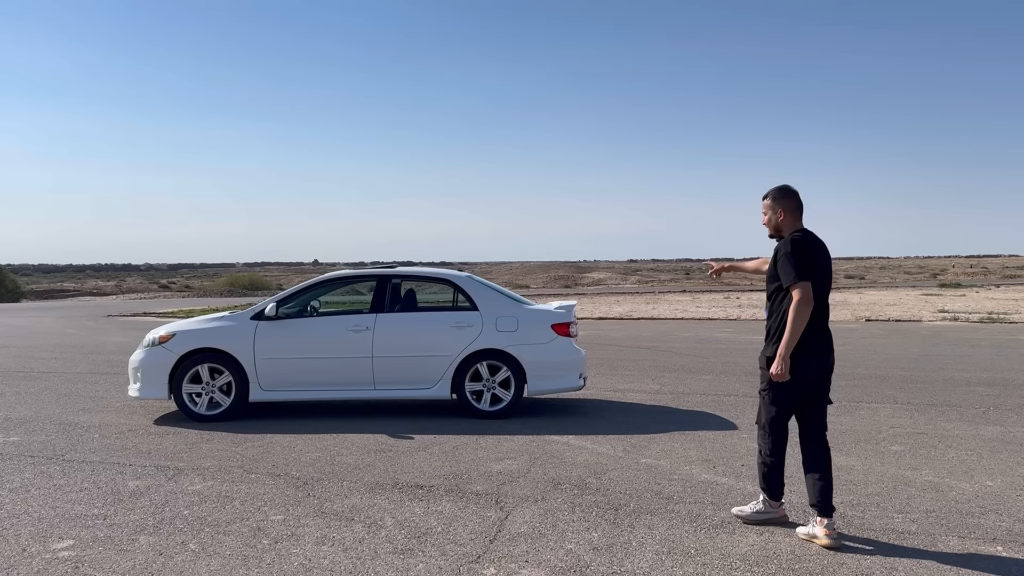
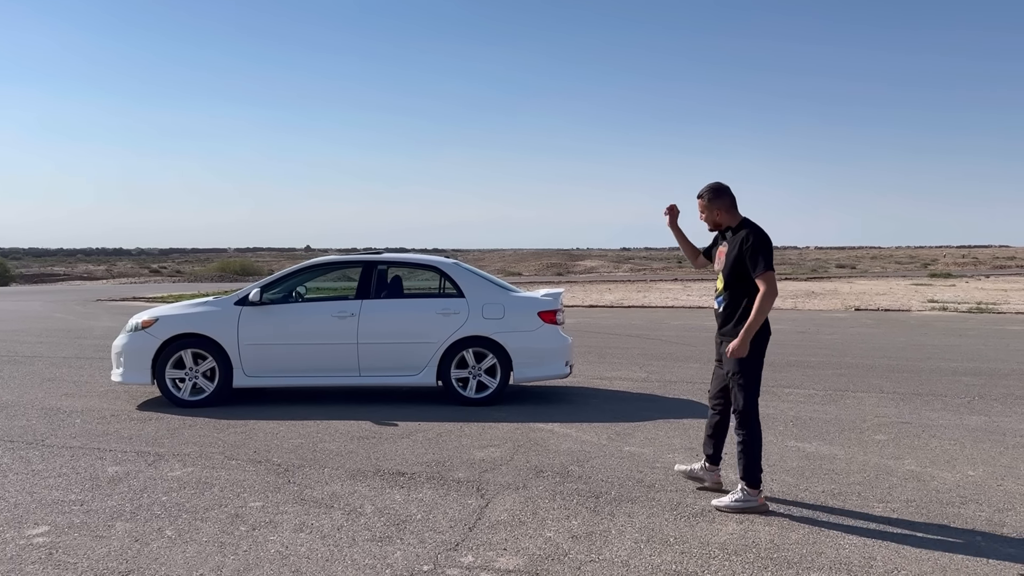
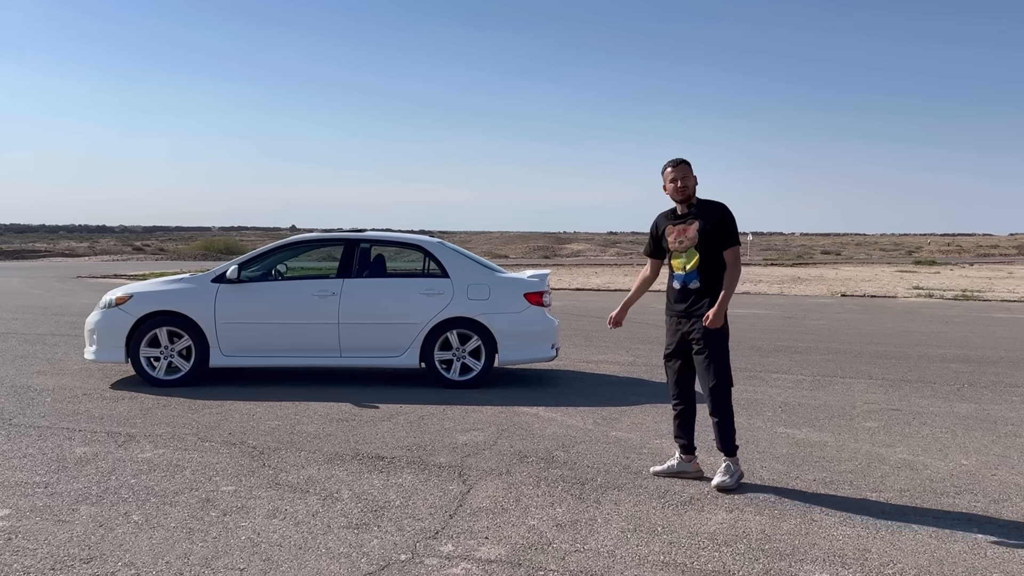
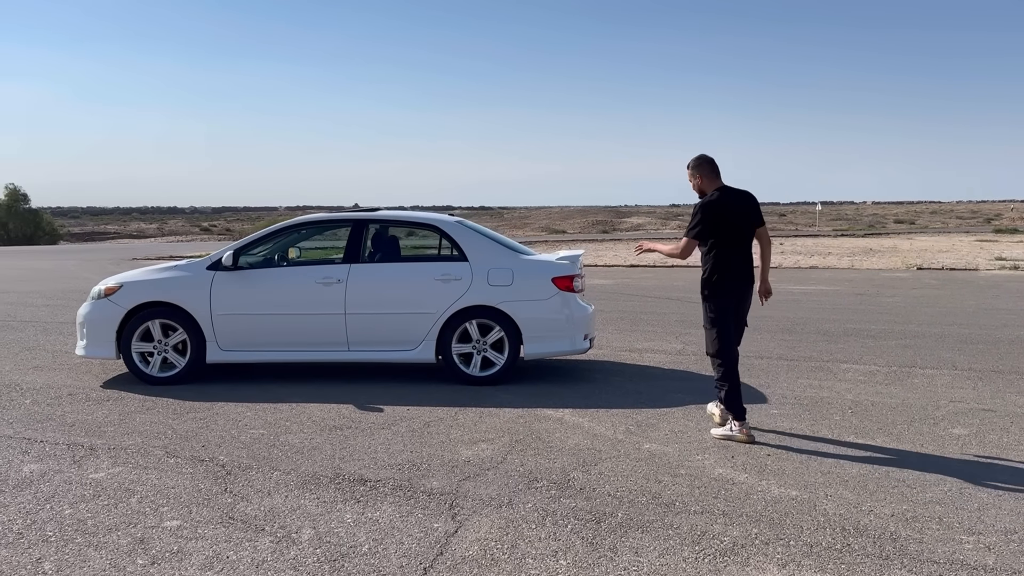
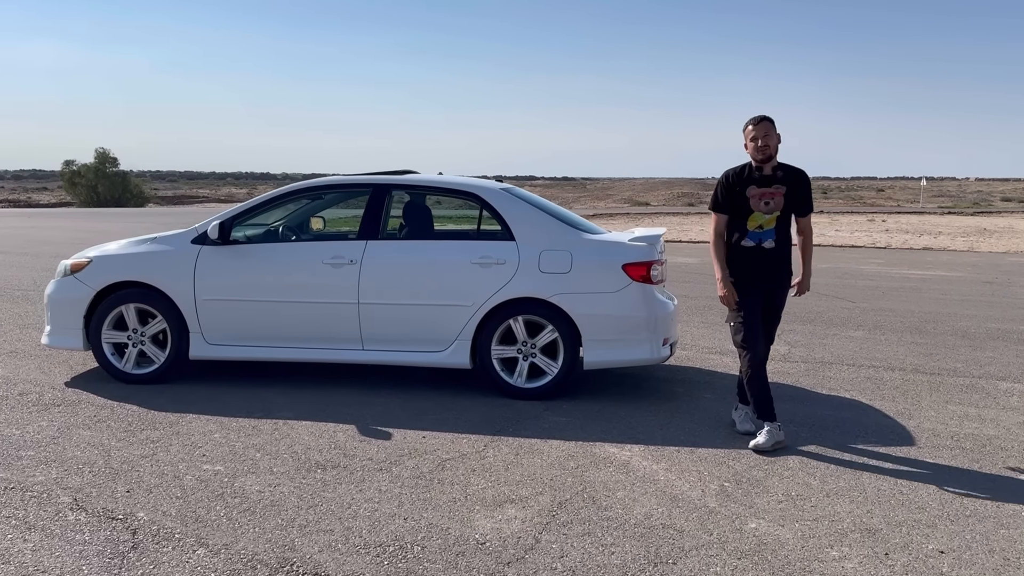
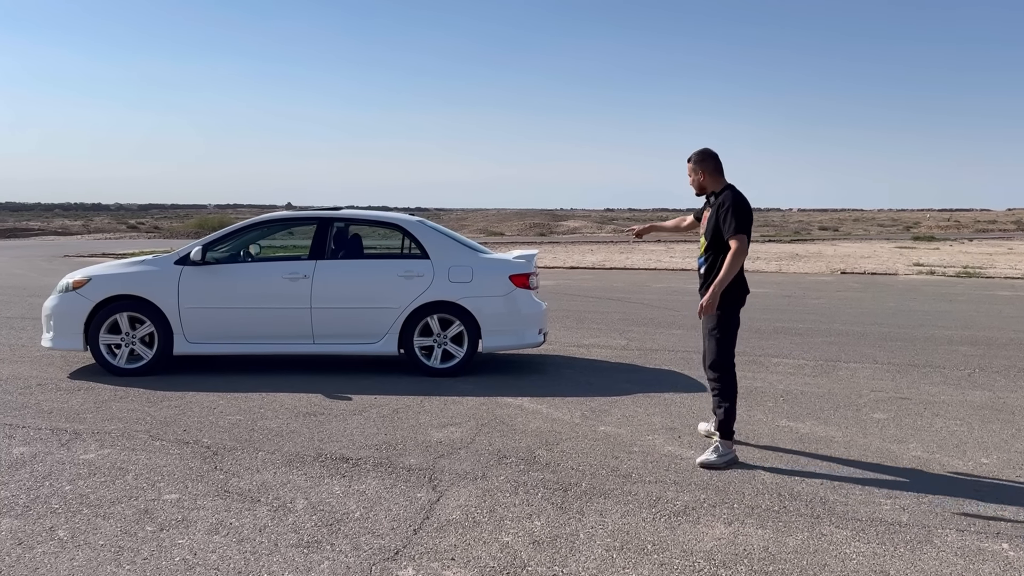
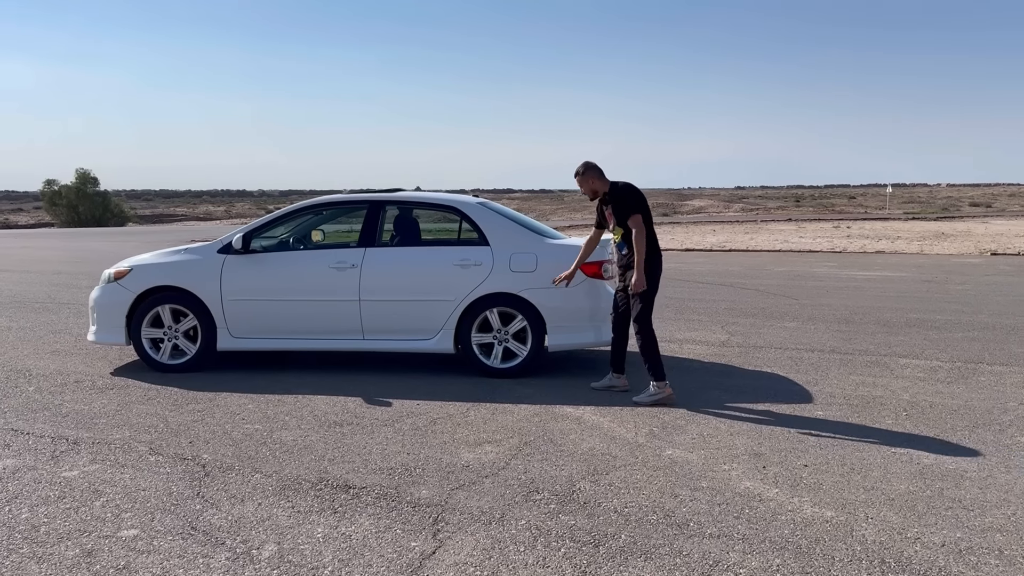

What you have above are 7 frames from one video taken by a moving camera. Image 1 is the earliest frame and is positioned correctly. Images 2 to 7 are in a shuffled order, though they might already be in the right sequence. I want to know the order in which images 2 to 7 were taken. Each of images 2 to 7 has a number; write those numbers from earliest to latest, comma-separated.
2, 3, 6, 4, 7, 5
